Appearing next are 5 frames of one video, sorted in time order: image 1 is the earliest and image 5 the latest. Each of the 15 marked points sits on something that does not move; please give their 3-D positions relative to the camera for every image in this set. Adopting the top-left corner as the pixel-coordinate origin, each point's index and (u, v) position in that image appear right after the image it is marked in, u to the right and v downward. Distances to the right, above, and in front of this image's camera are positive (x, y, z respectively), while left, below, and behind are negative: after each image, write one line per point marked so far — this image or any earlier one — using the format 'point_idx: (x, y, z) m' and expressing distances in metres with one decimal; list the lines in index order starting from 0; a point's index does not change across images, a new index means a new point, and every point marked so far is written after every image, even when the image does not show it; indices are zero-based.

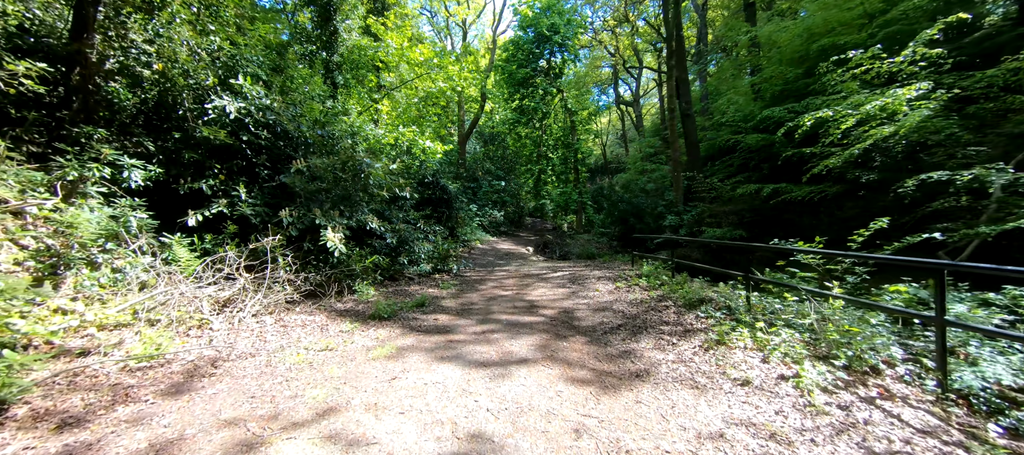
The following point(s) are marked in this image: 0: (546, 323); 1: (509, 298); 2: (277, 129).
0: (+0.4, -1.1, +4.1) m
1: (-0.1, -1.1, +5.4) m
2: (-3.7, +1.6, +5.7) m
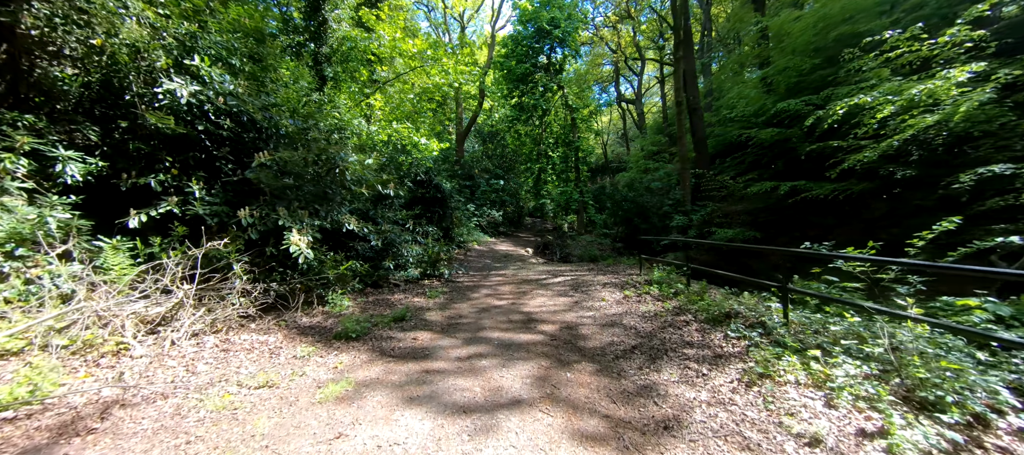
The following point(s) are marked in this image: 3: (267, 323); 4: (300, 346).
0: (+0.3, -1.1, +3.5) m
1: (-0.1, -1.1, +4.8) m
2: (-3.8, +1.6, +5.1) m
3: (-2.5, -1.0, +3.7) m
4: (-1.9, -1.1, +3.2) m
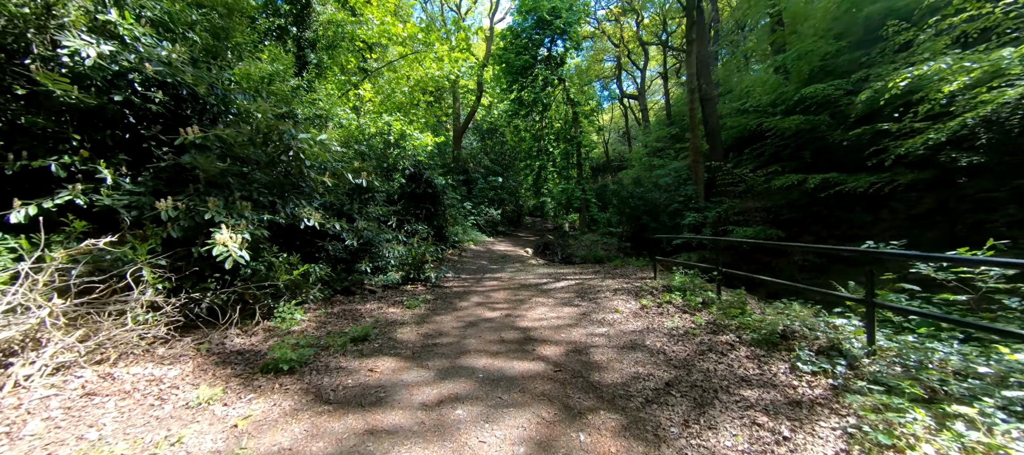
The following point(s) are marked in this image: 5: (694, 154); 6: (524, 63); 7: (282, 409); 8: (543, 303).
0: (+0.2, -1.1, +2.6) m
1: (-0.2, -1.0, +3.9) m
2: (-3.9, +1.6, +4.2) m
3: (-2.6, -1.0, +2.9) m
4: (-2.0, -1.0, +2.3) m
5: (+5.3, +2.1, +10.5) m
6: (+0.6, +8.8, +19.3) m
7: (-1.3, -1.0, +2.0) m
8: (+0.4, -1.0, +4.8) m
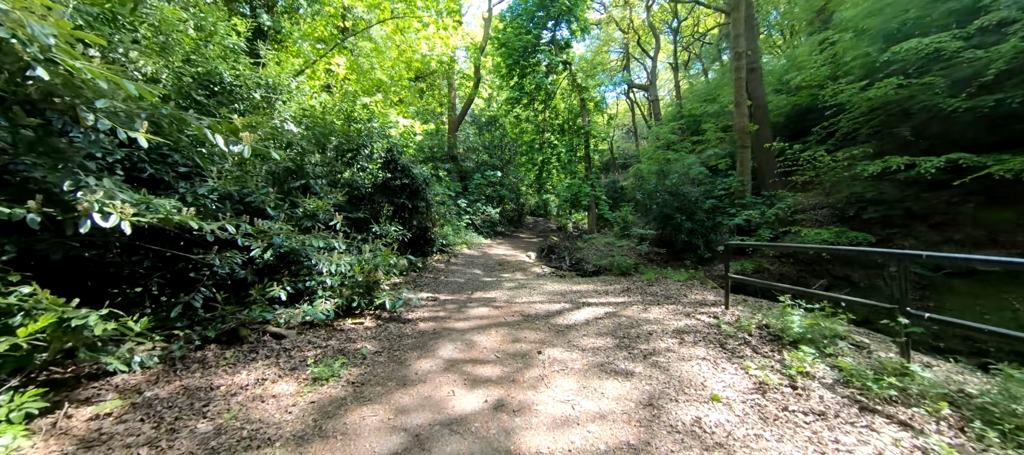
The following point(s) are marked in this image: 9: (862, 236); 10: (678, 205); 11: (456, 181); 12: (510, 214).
0: (+0.2, -1.1, +0.5) m
1: (-0.2, -1.1, +1.8) m
2: (-3.9, +1.6, +2.1) m
3: (-2.6, -1.0, +0.8) m
4: (-2.0, -1.0, +0.2) m
5: (+5.3, +2.1, +8.3) m
6: (+0.6, +8.8, +17.2) m
7: (-1.3, -1.0, -0.1) m
8: (+0.4, -1.0, +2.7) m
9: (+6.2, -0.2, +6.4) m
10: (+4.0, +0.5, +8.7) m
11: (-2.6, +2.2, +17.0) m
12: (-0.1, +0.8, +19.6) m
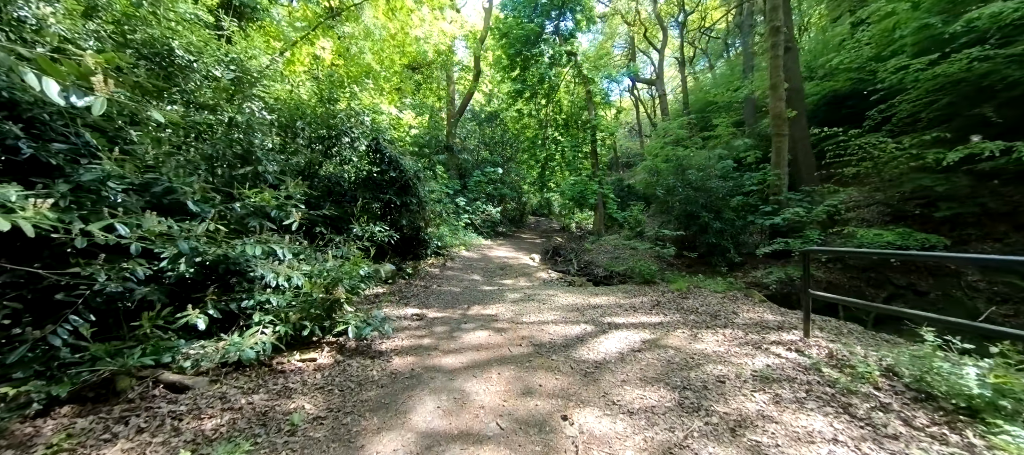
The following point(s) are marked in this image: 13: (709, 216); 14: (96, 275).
0: (+0.3, -1.1, -0.5) m
1: (-0.2, -1.1, +0.8) m
2: (-3.9, +1.6, +1.1) m
3: (-2.6, -1.0, -0.3) m
4: (-1.9, -1.0, -0.8) m
5: (+5.3, +2.1, +7.3) m
6: (+0.7, +8.8, +16.2) m
7: (-1.3, -1.0, -1.1) m
8: (+0.5, -1.0, +1.7) m
9: (+6.3, -0.2, +5.3) m
10: (+4.1, +0.5, +7.6) m
11: (-2.6, +2.2, +15.9) m
12: (0.0, +0.8, +18.6) m
13: (+4.1, +0.2, +7.4) m
14: (-2.6, -0.3, +2.1) m
